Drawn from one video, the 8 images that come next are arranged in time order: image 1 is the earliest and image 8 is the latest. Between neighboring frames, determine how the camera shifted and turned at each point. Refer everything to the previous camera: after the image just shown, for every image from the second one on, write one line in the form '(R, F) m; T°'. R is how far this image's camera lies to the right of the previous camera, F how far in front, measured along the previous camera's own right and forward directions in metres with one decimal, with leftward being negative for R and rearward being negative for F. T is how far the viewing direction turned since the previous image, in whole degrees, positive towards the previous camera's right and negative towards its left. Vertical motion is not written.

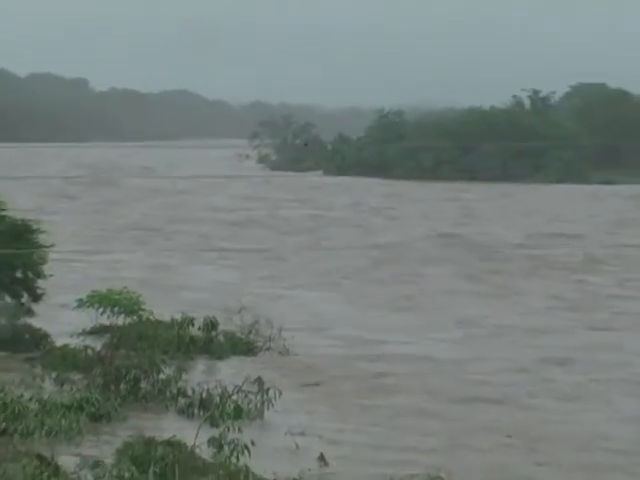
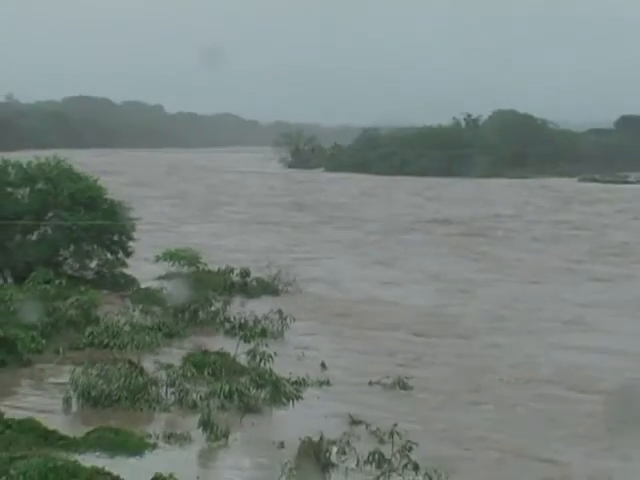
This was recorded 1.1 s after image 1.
(+0.1, -3.4) m; 0°
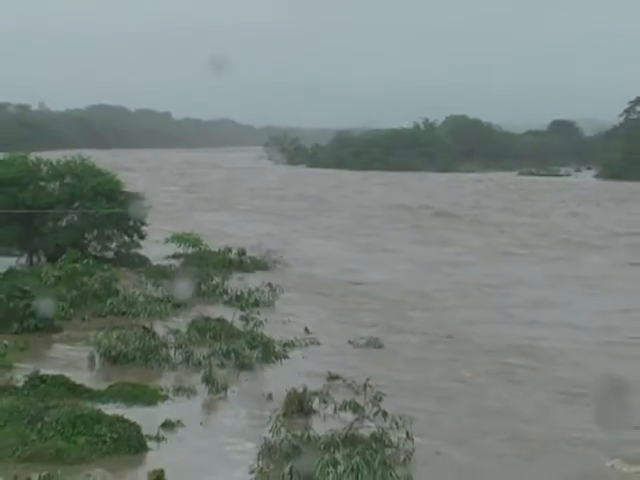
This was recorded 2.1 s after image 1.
(+0.1, -2.1) m; 0°
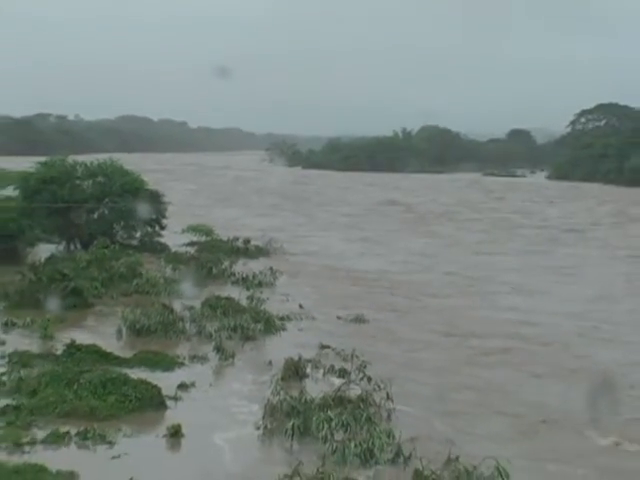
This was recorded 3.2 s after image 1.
(0.0, -2.3) m; 0°
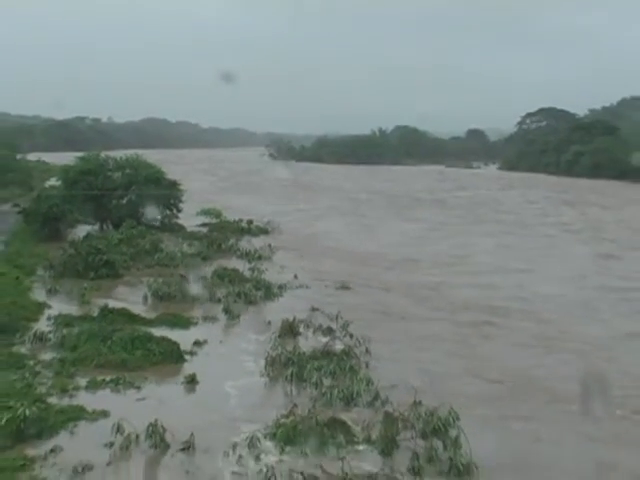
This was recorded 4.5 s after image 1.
(0.0, -3.1) m; 0°
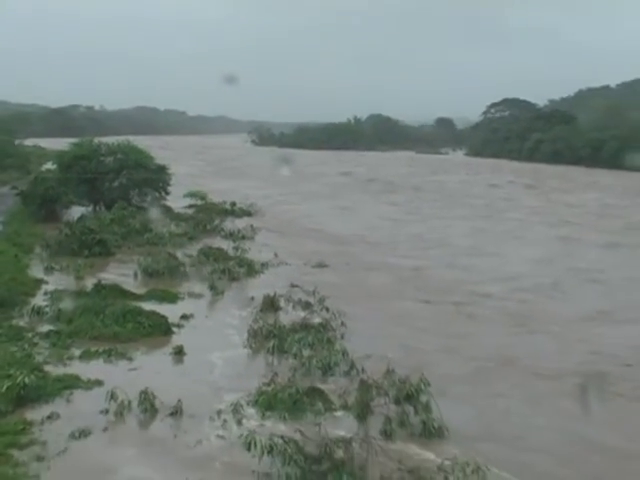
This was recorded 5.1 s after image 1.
(0.0, -1.3) m; +1°
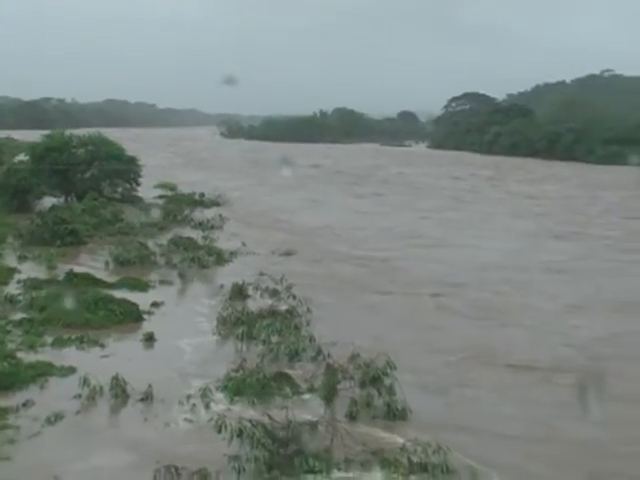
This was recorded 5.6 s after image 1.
(0.0, -0.5) m; +1°
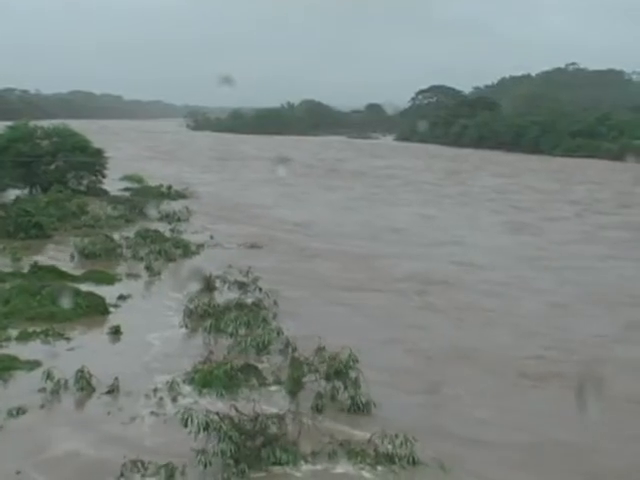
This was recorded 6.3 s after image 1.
(0.0, +0.1) m; +1°
